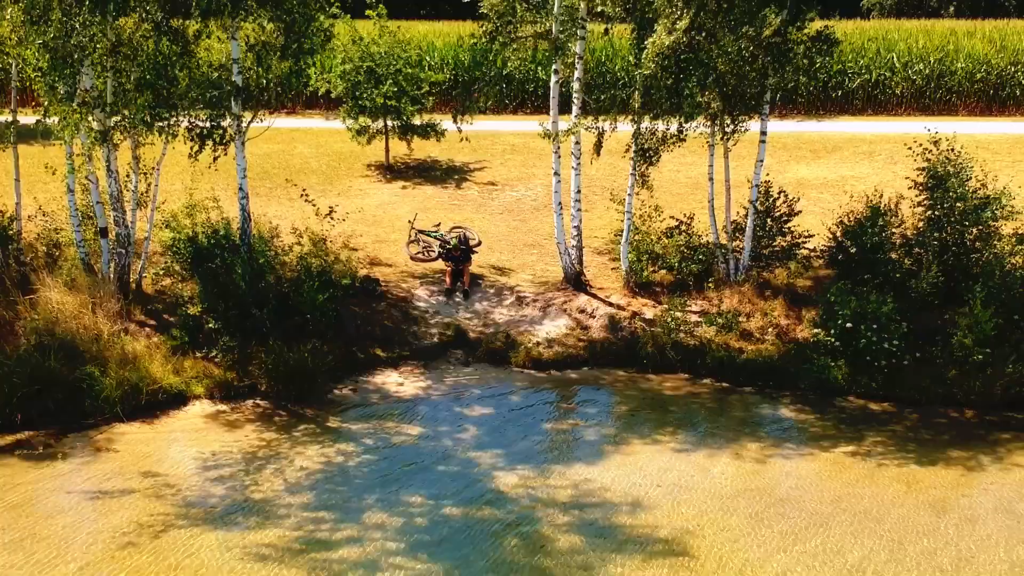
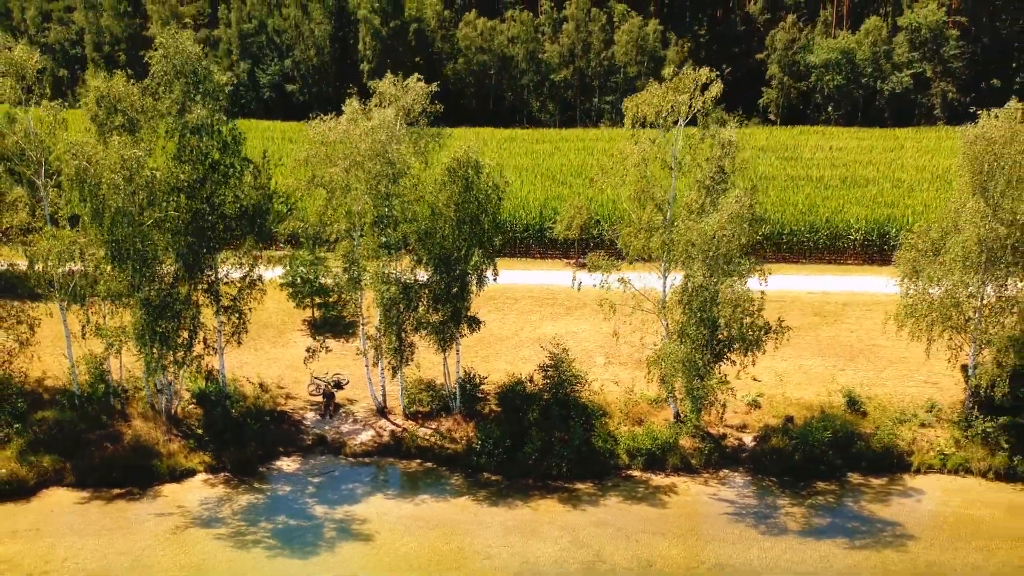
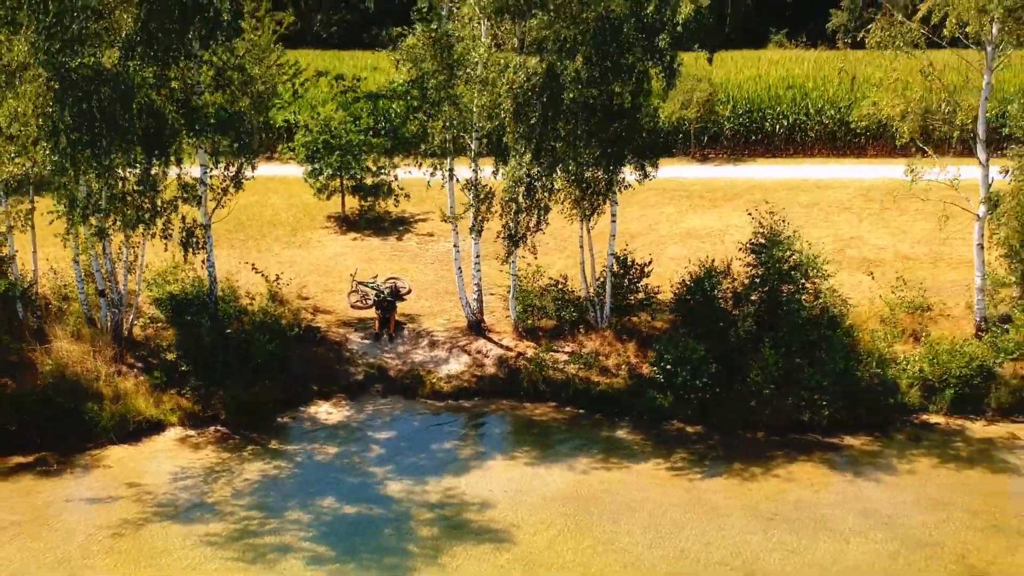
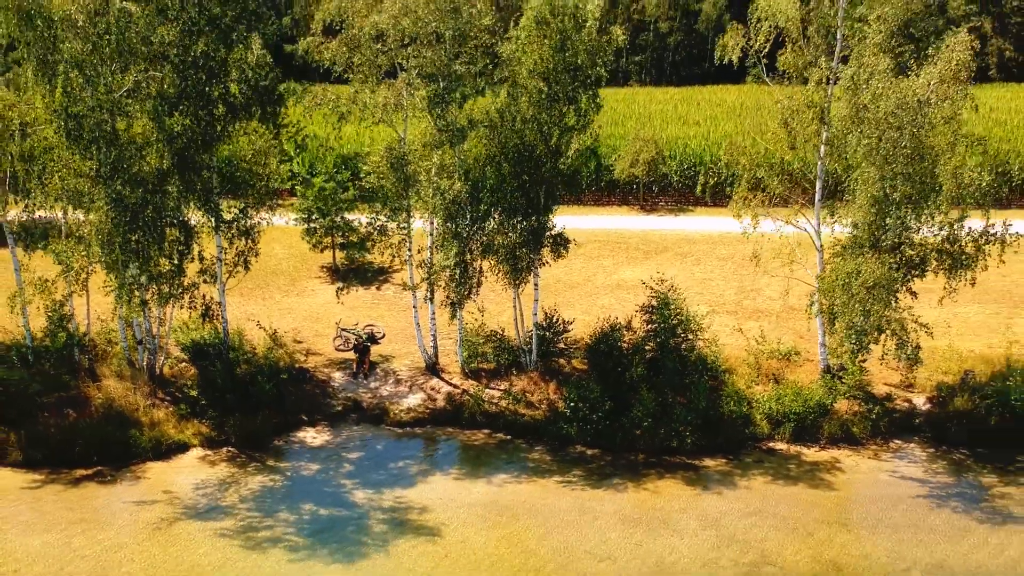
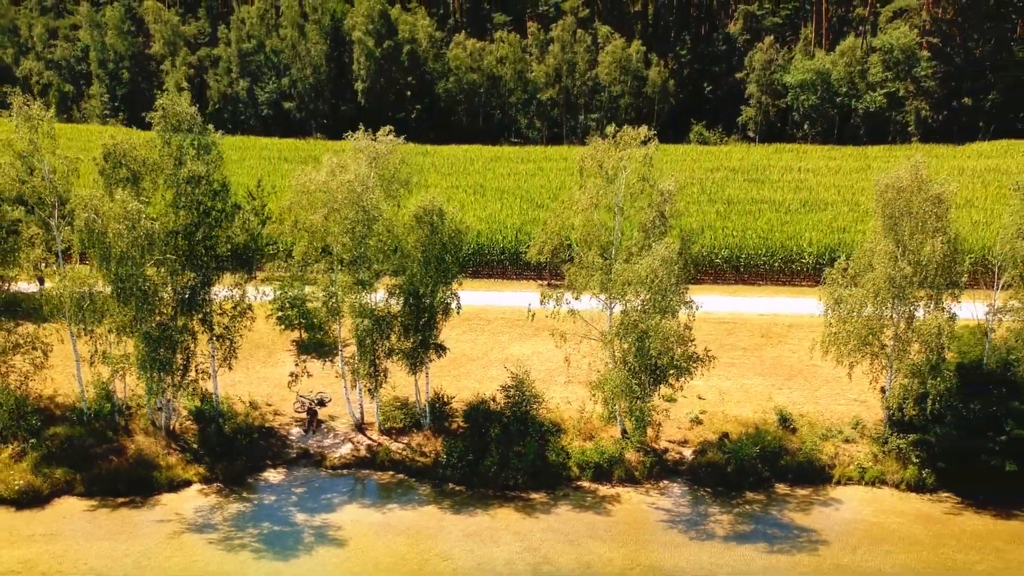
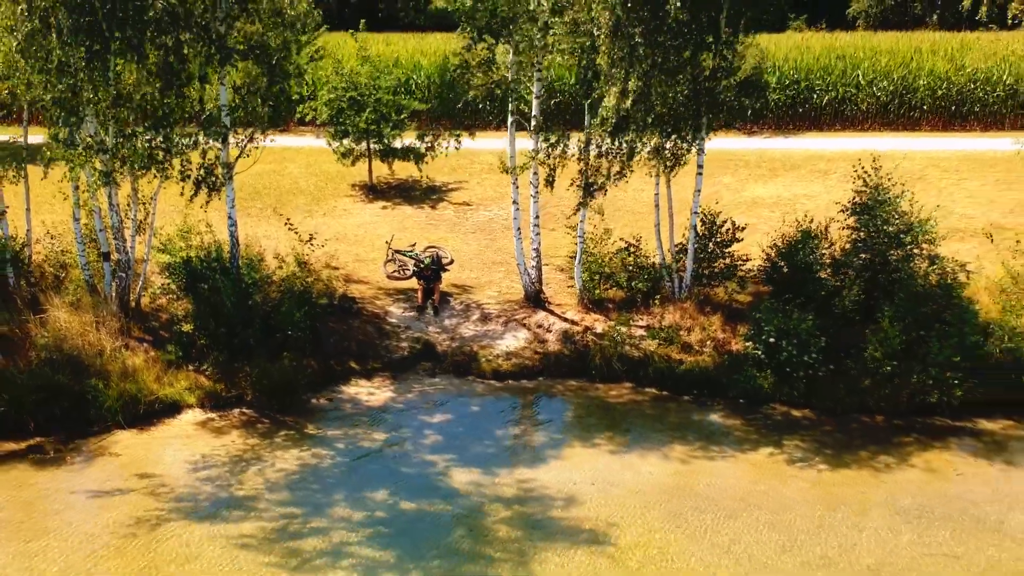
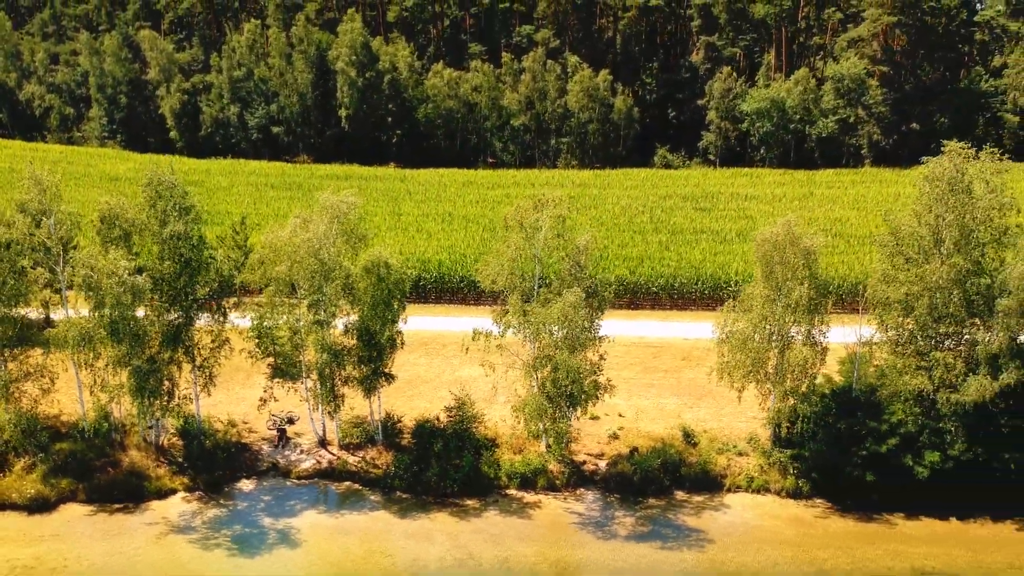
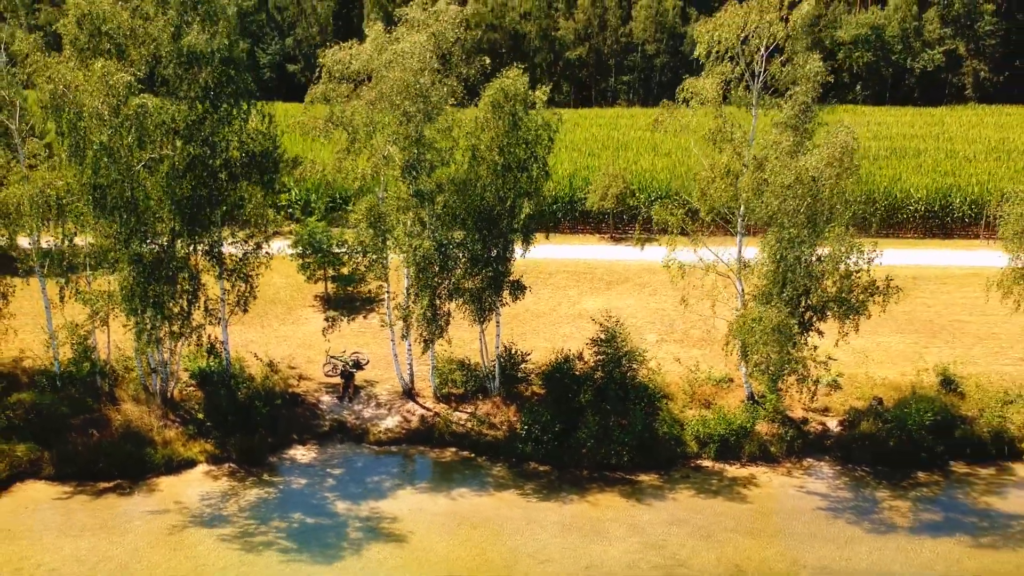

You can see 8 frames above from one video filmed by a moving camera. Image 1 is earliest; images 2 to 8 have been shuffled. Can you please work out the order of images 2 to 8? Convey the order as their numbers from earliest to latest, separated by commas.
6, 3, 4, 8, 2, 5, 7
